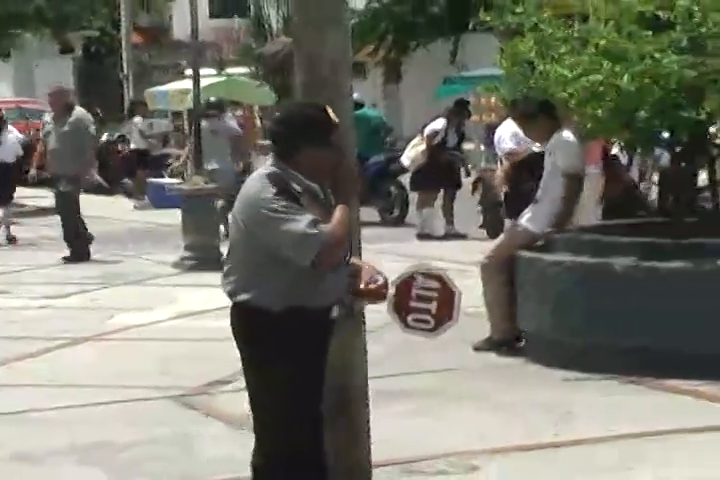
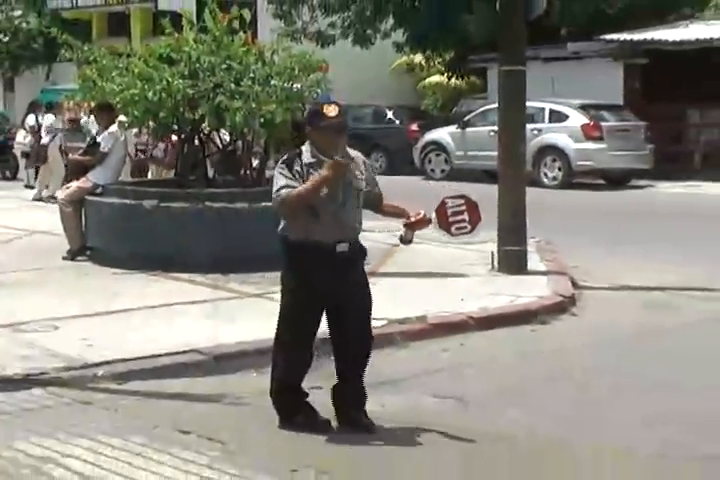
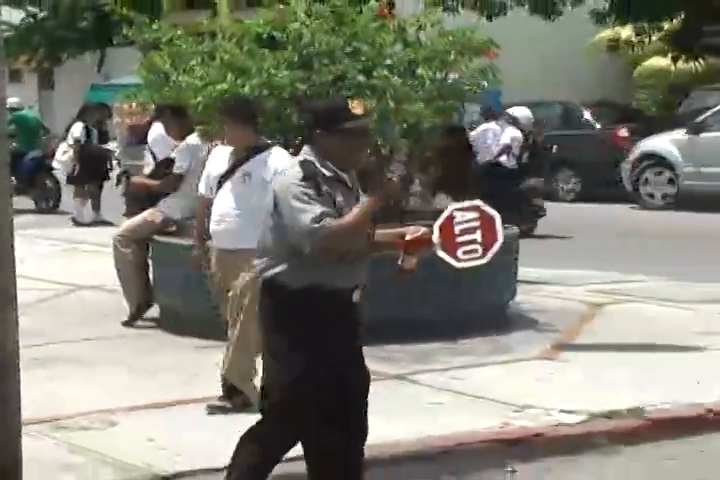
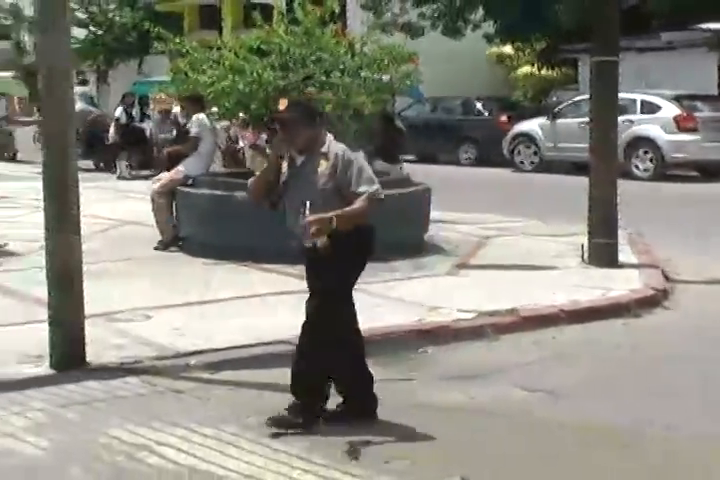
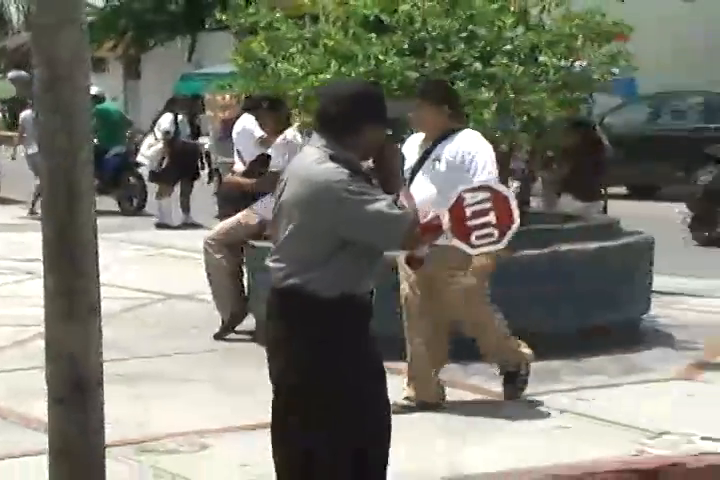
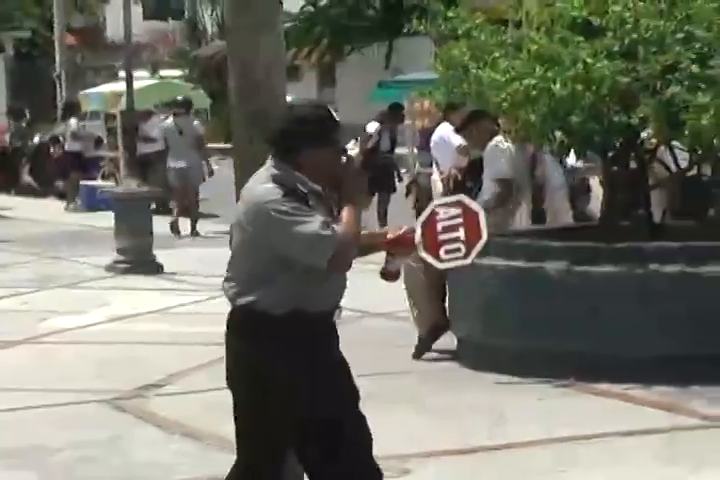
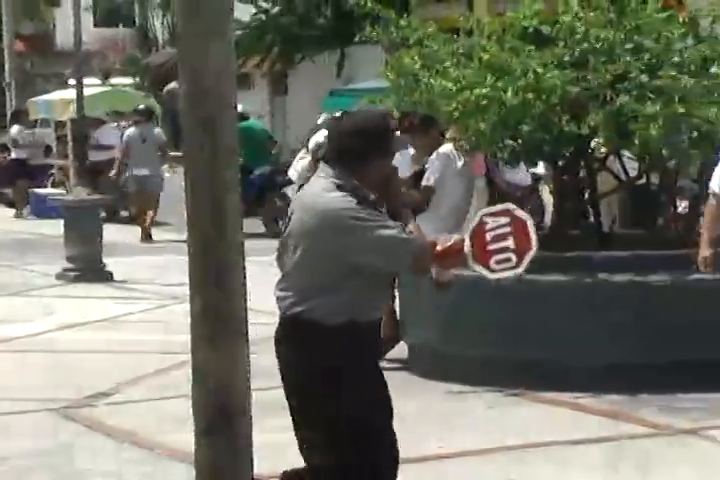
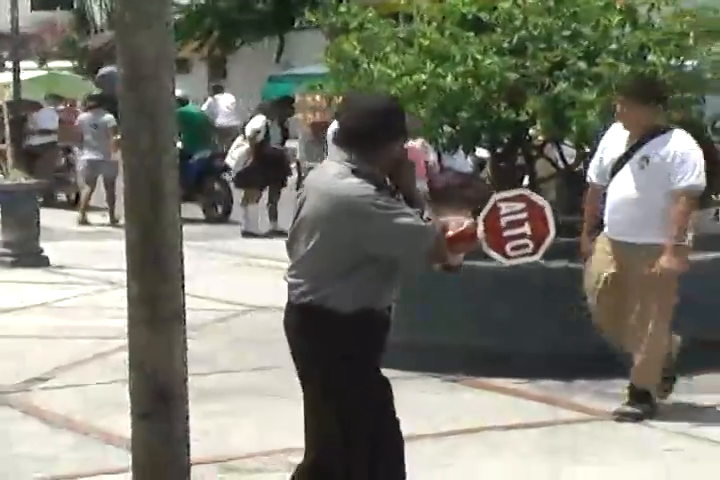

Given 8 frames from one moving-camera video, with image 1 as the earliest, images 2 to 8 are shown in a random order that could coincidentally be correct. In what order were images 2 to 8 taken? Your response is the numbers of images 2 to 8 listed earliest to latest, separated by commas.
6, 7, 8, 5, 3, 2, 4
